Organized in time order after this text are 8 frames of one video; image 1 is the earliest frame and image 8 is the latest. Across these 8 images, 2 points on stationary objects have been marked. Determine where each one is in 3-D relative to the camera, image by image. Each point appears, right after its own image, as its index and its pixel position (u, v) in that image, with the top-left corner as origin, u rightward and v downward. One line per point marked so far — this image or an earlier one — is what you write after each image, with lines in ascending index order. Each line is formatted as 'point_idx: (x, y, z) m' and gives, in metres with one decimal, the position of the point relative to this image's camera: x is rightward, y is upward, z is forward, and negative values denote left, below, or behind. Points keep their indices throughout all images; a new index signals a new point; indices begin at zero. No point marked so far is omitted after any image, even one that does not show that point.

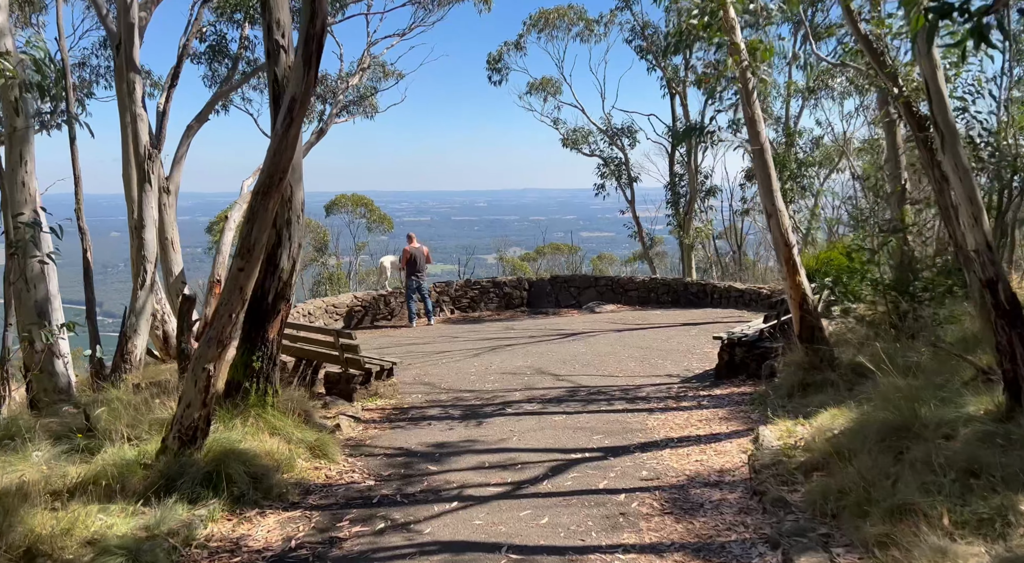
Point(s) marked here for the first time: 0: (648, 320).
0: (+2.1, -0.6, +12.0) m
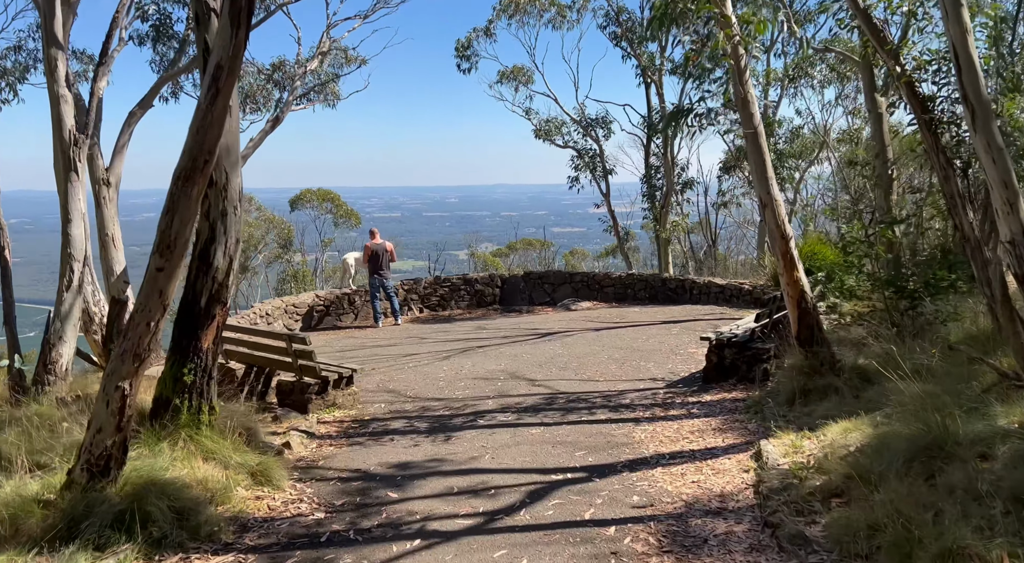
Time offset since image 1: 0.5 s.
0: (+1.7, -0.5, +11.4) m
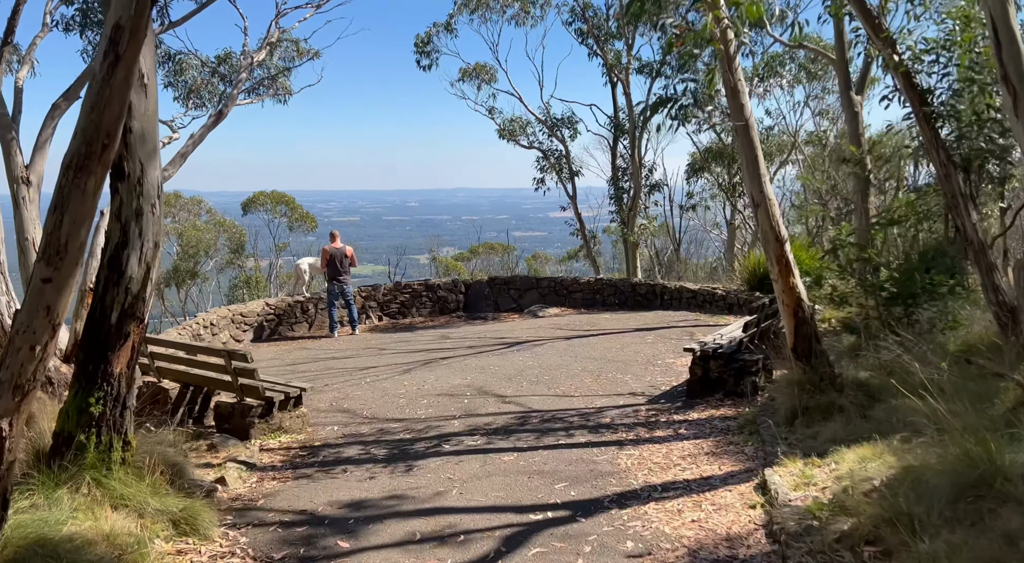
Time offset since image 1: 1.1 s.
0: (+1.2, -0.6, +10.9) m
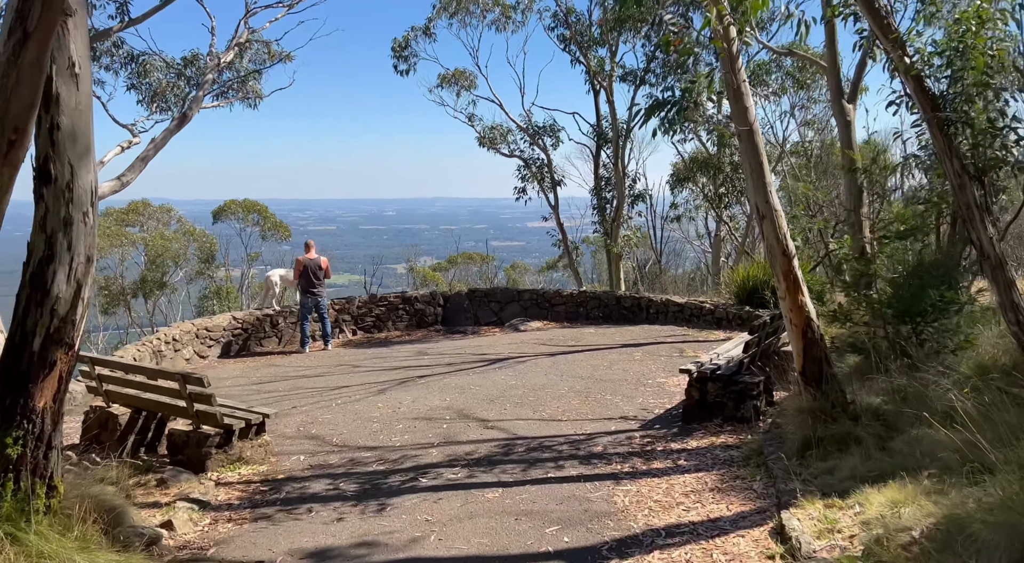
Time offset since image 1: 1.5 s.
0: (+0.9, -0.8, +10.4) m
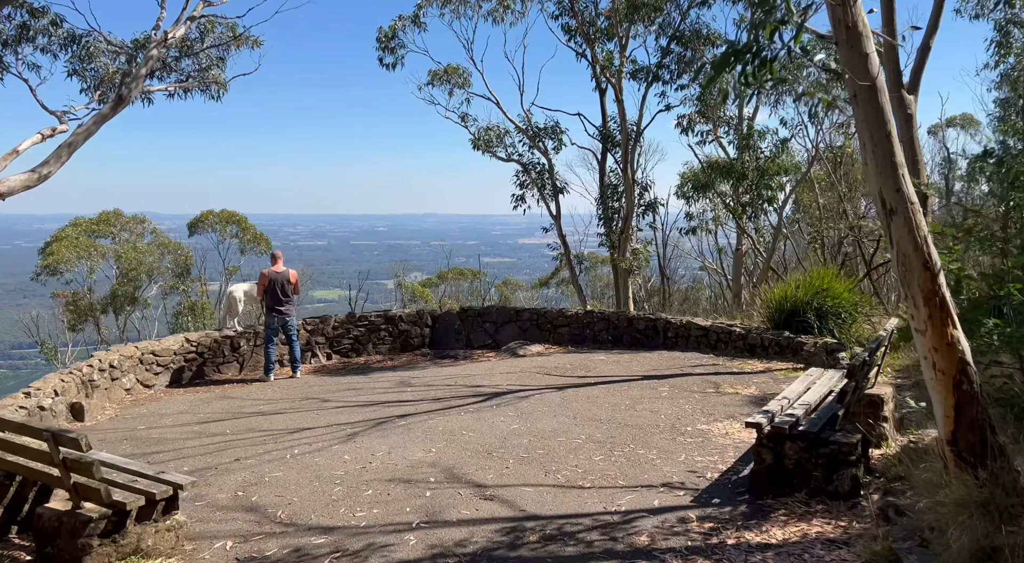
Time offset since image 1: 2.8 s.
0: (+0.9, -1.0, +8.9) m
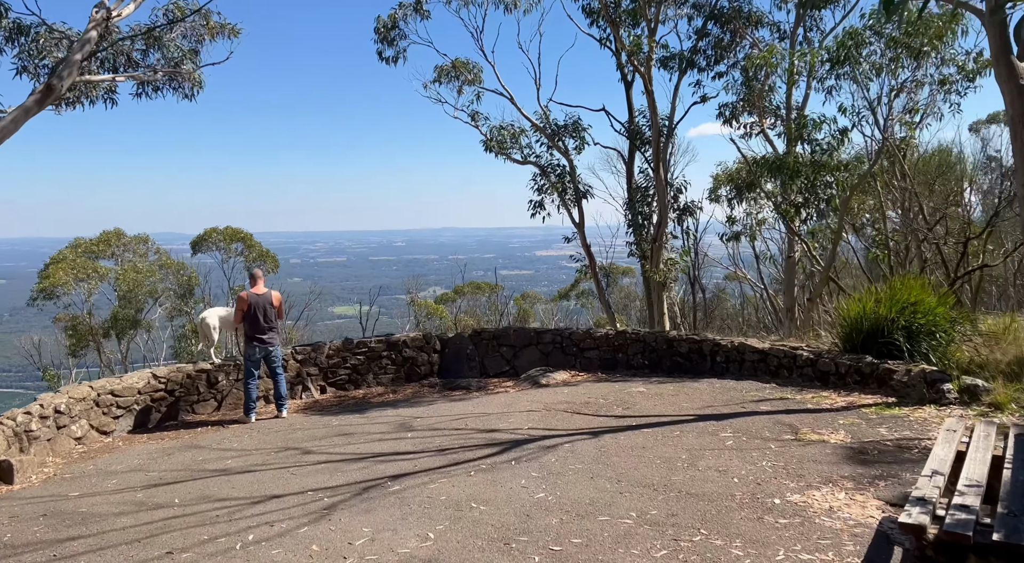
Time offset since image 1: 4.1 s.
0: (+1.1, -1.2, +7.3) m
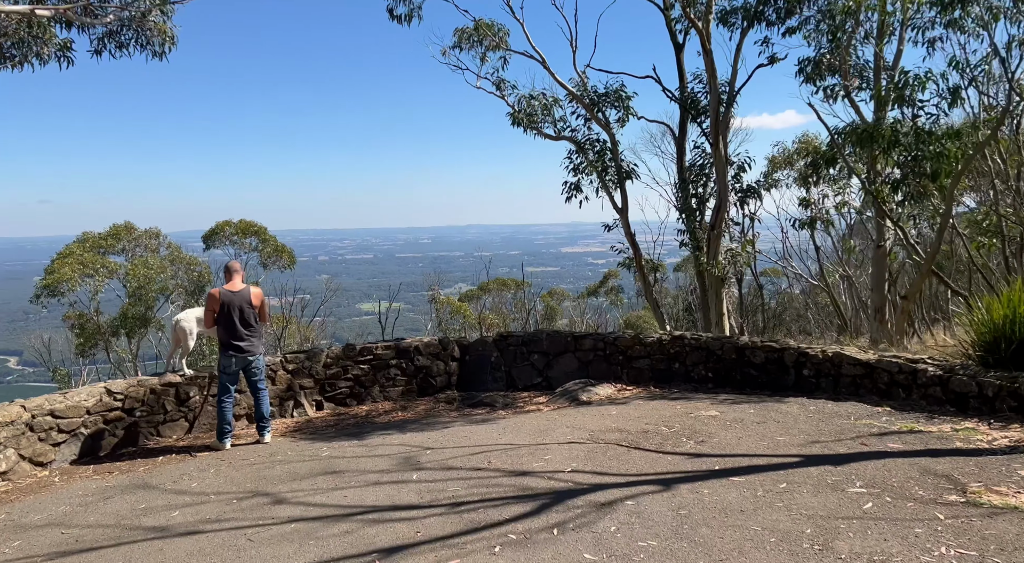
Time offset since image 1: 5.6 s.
0: (+1.4, -1.1, +5.6) m
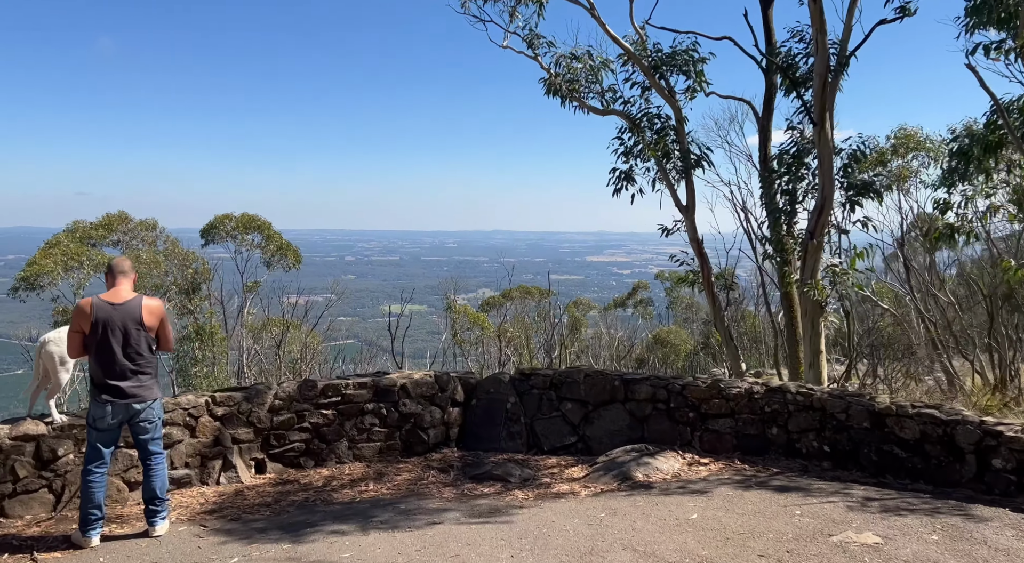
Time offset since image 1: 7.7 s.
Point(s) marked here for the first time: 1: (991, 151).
0: (+1.5, -1.3, +3.0) m
1: (+4.1, +1.1, +6.6) m
